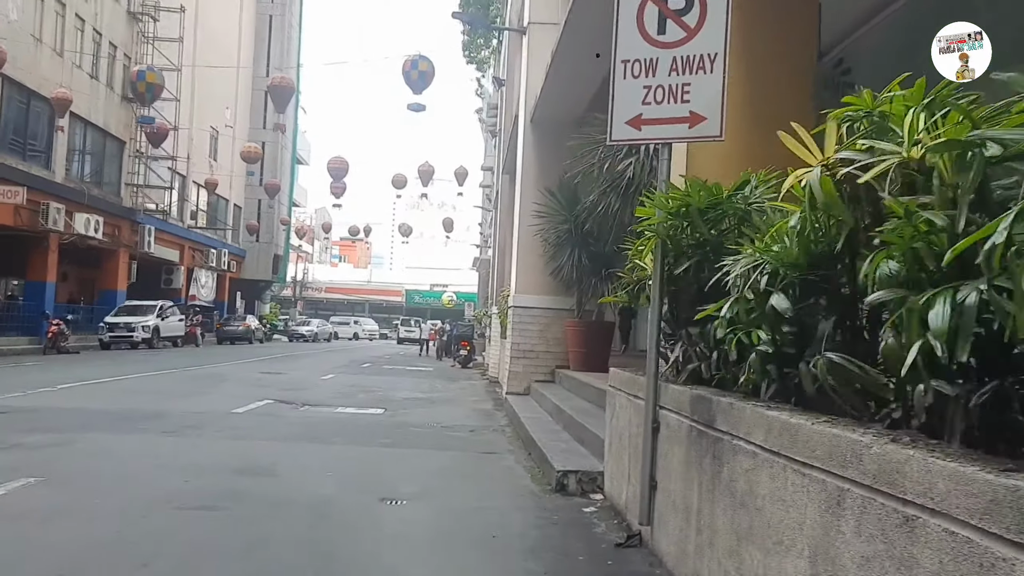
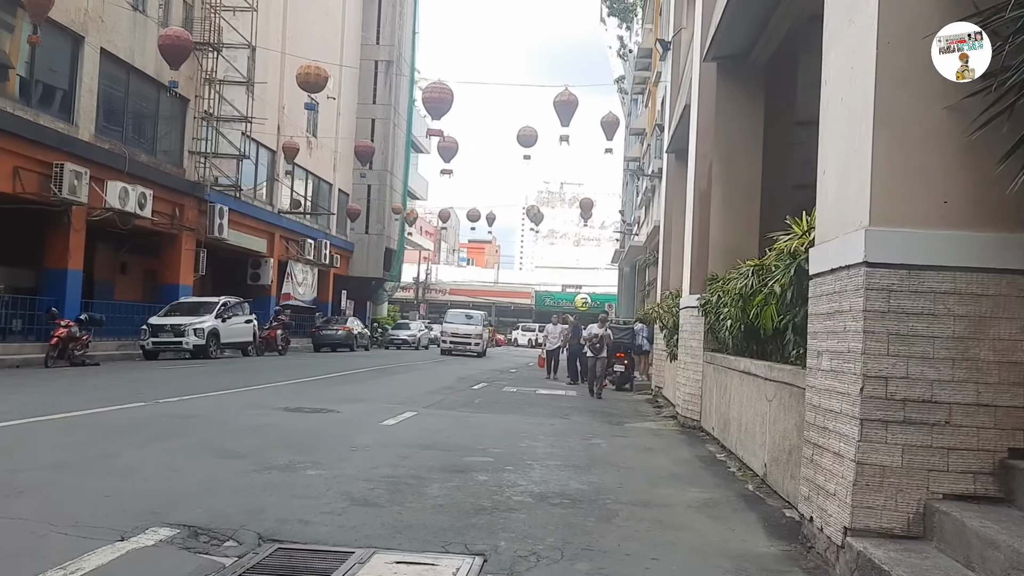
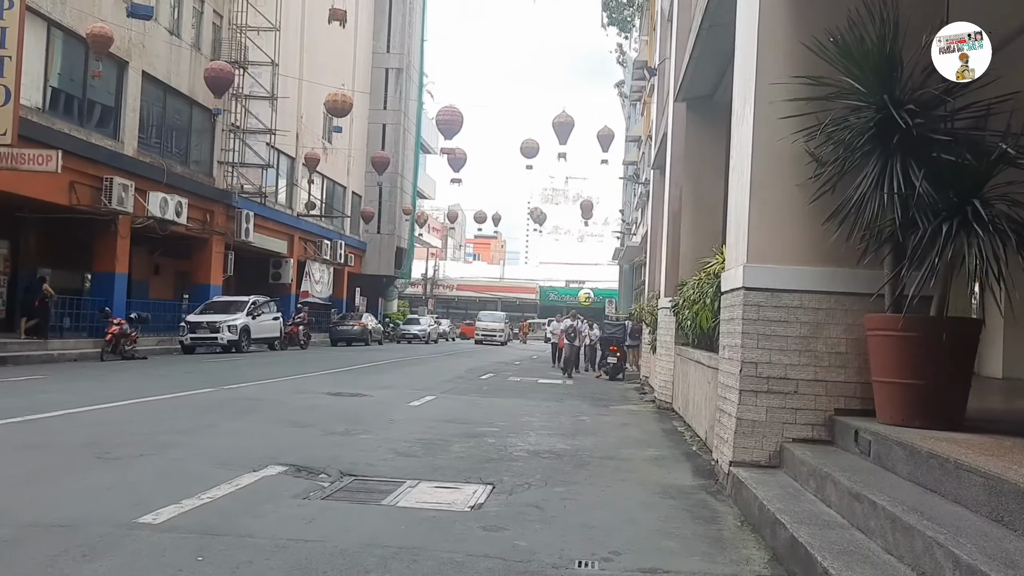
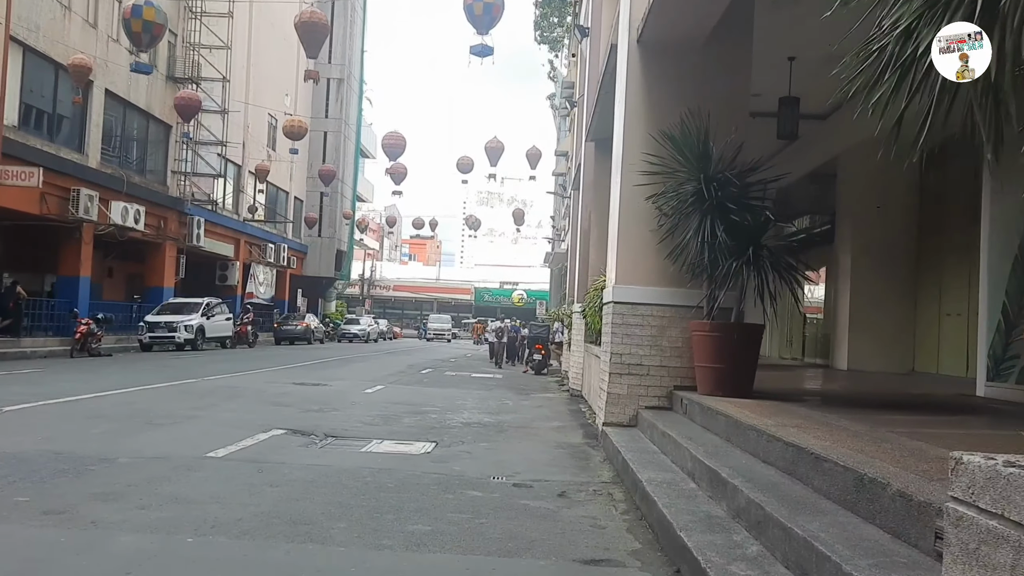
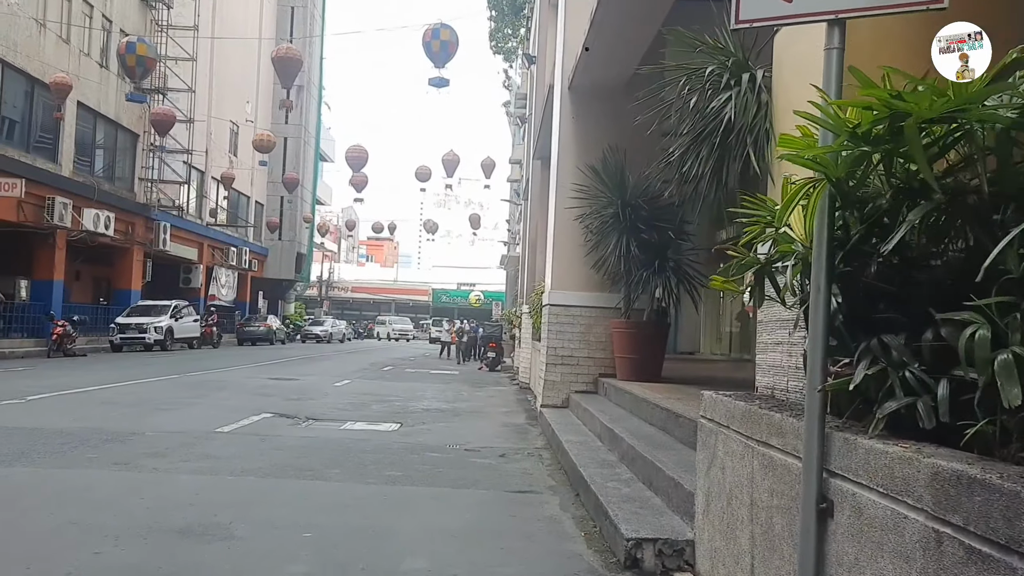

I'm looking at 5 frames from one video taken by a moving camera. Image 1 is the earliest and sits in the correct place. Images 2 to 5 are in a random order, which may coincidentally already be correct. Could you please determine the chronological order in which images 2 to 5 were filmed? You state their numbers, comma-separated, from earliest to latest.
5, 4, 3, 2
